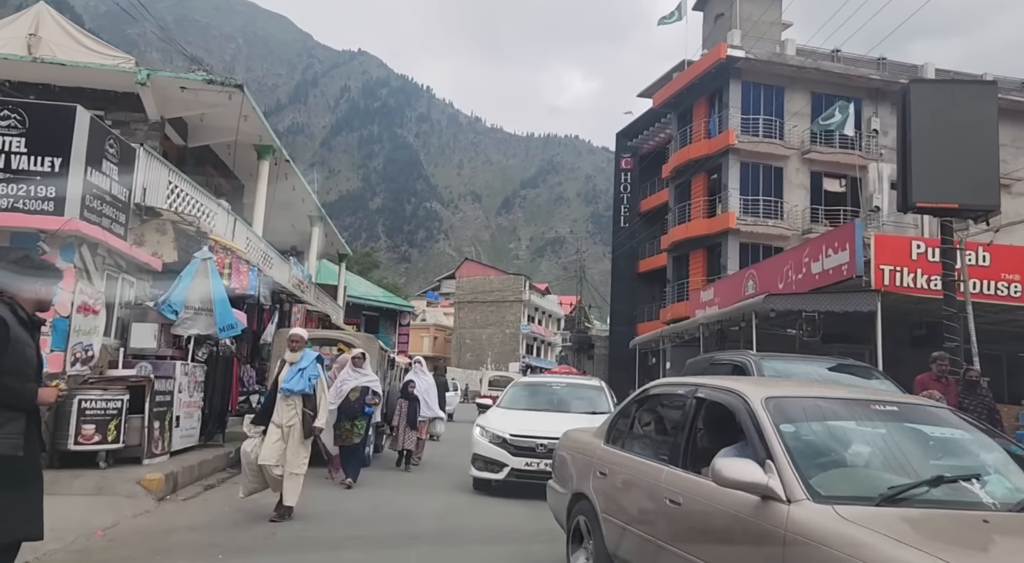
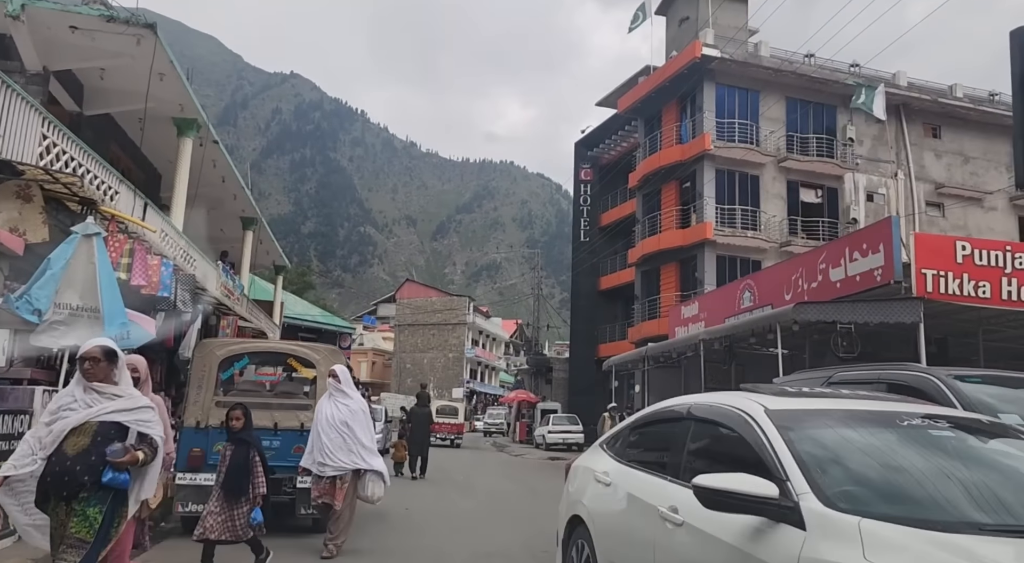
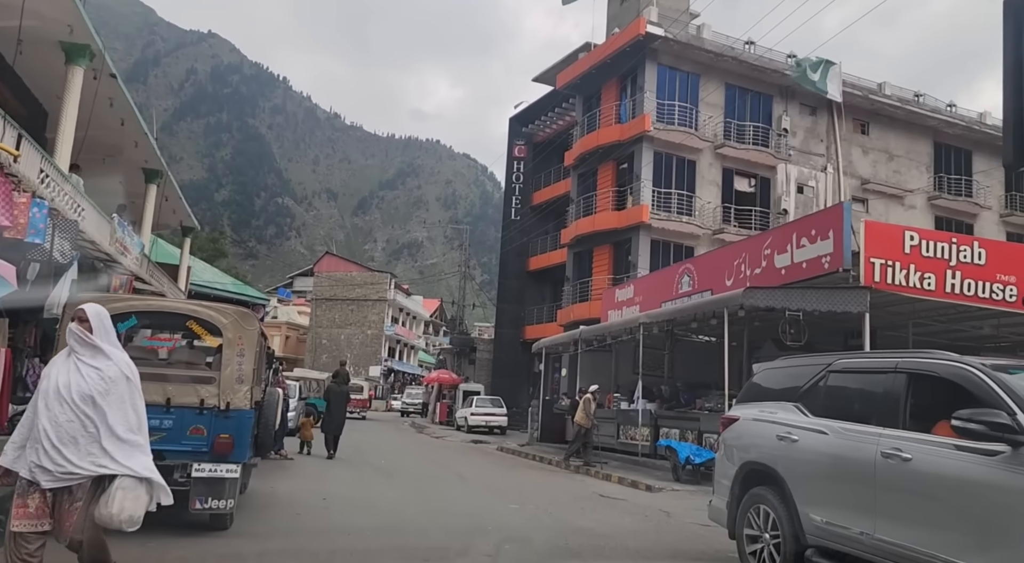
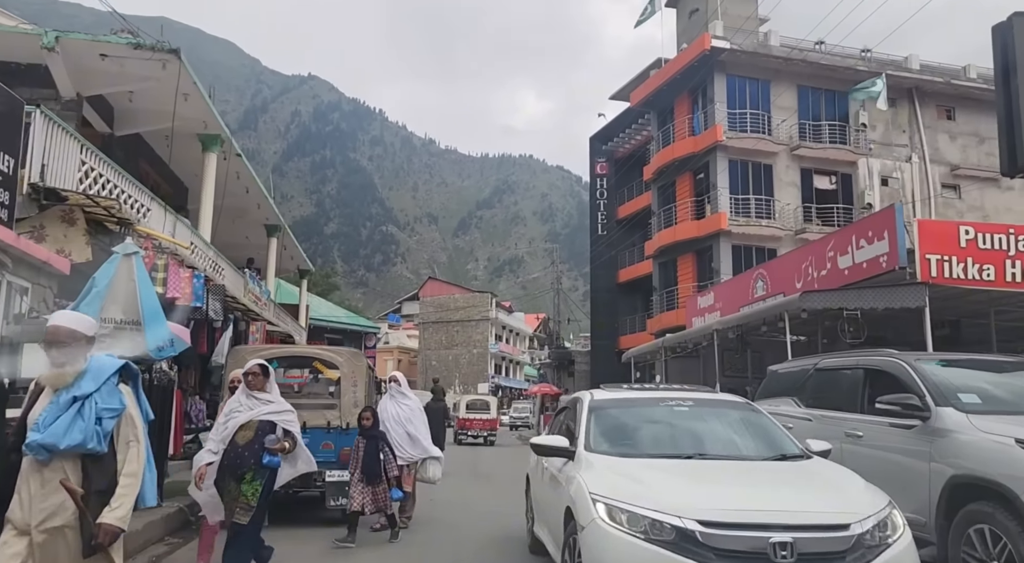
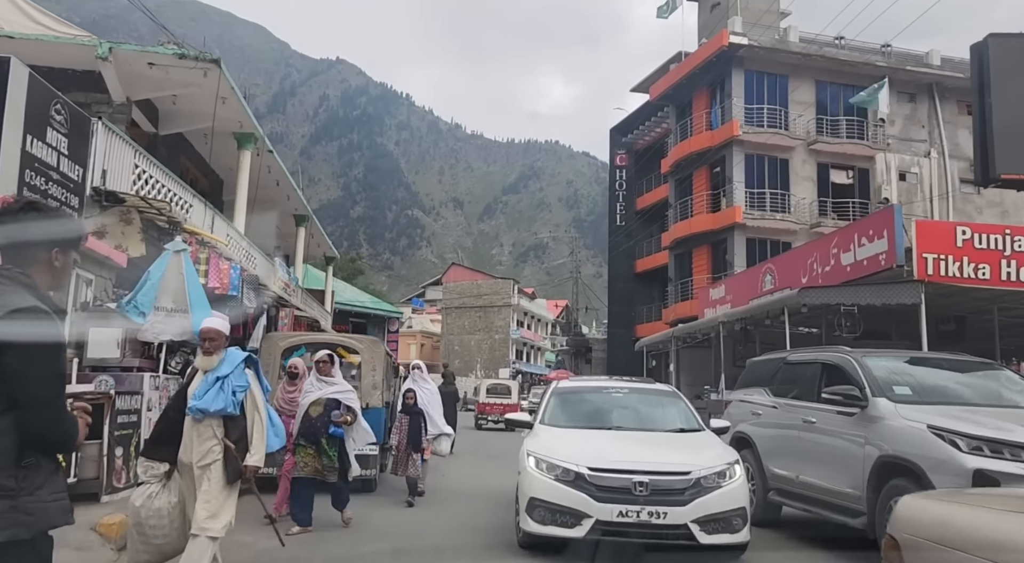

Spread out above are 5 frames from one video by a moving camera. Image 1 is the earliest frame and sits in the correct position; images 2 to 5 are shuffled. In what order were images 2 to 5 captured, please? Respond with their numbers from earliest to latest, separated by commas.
5, 4, 2, 3
